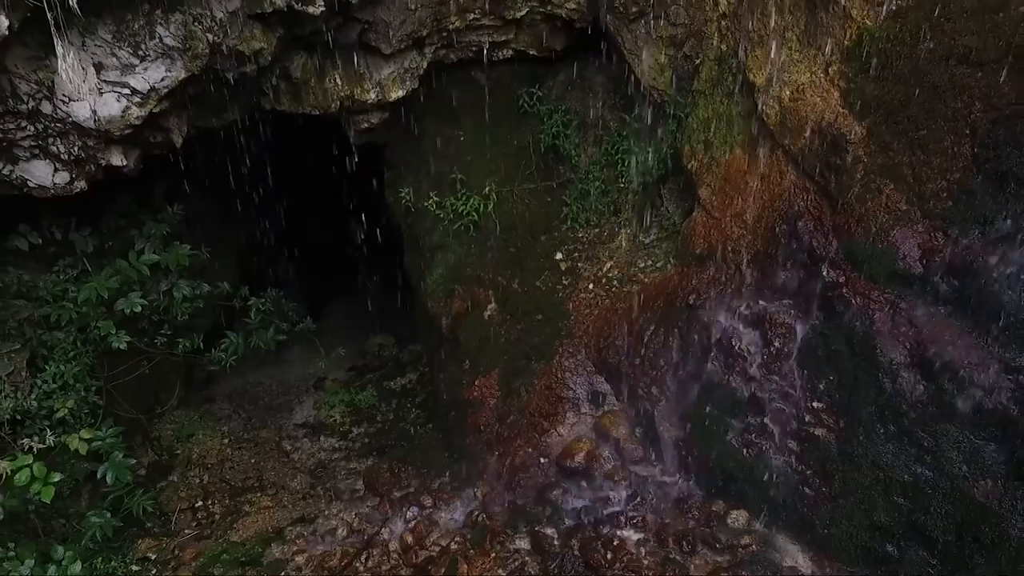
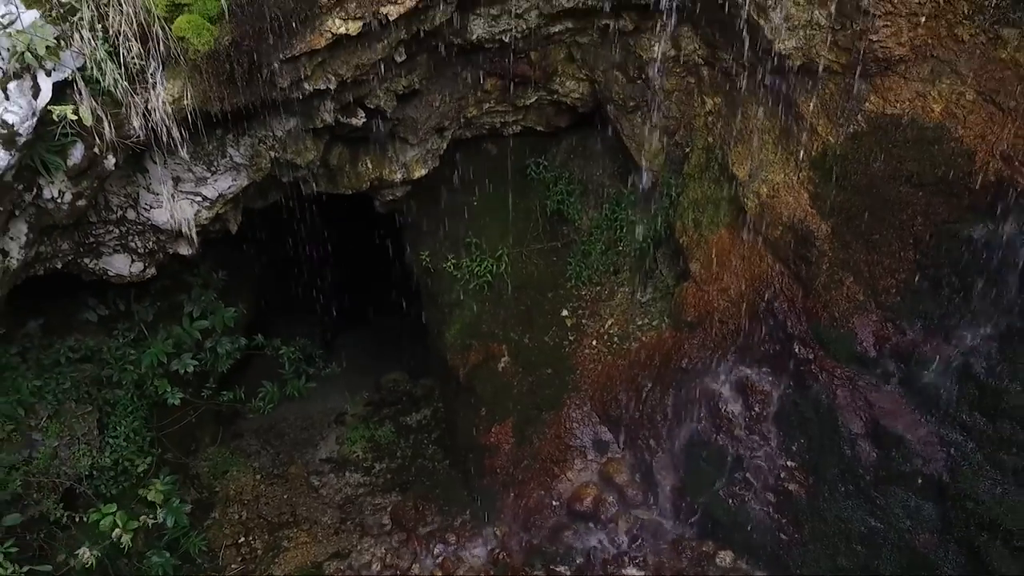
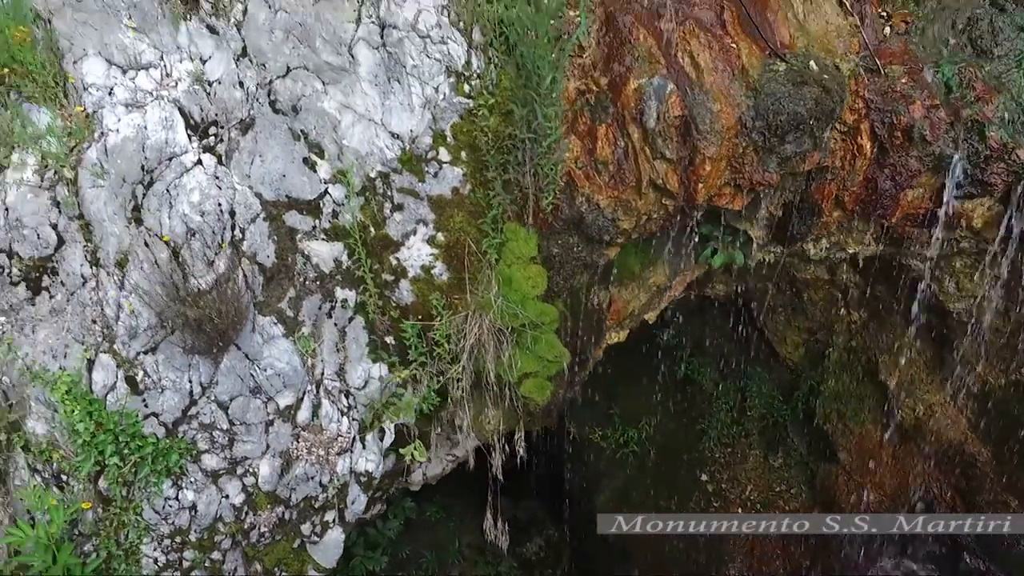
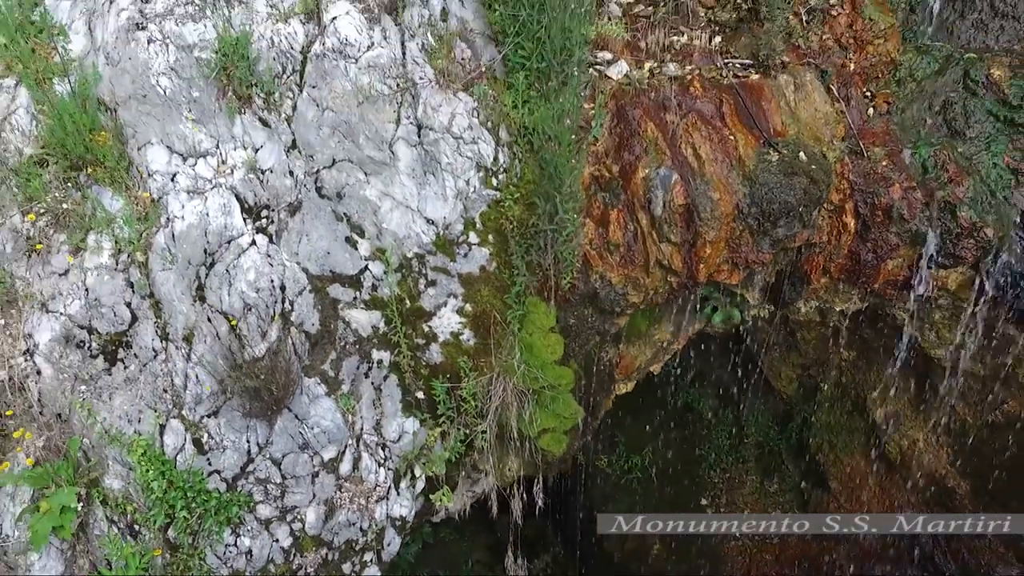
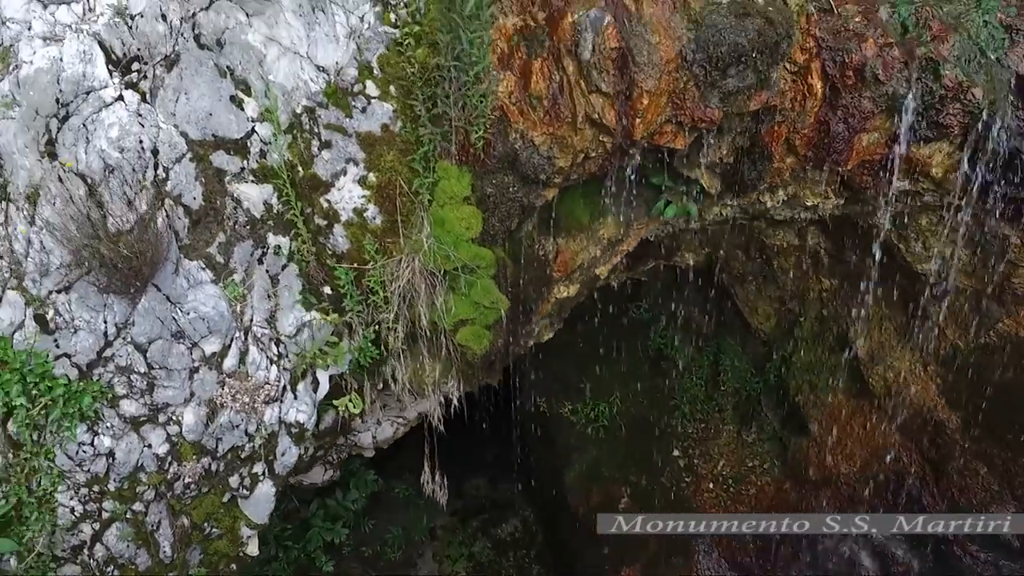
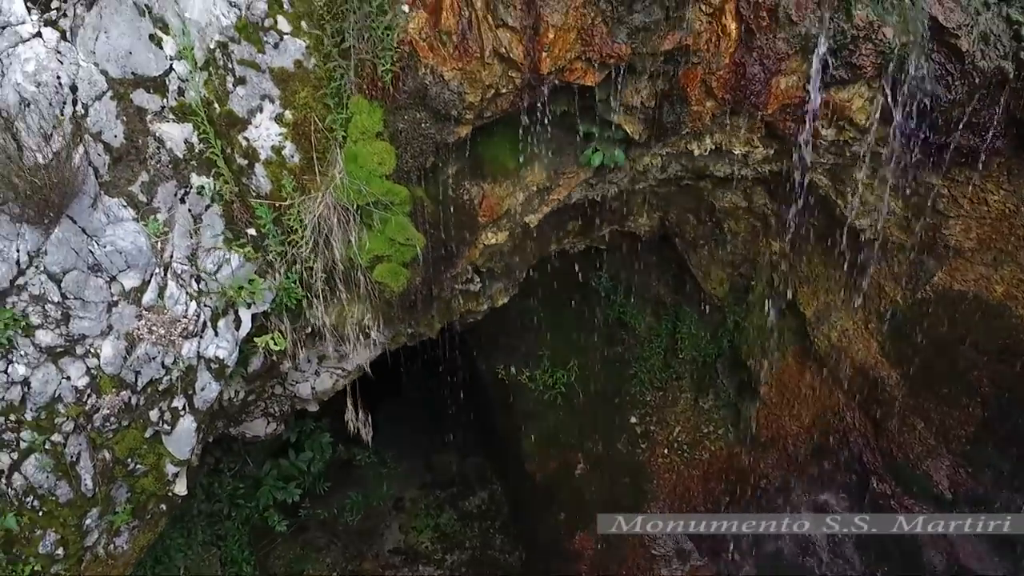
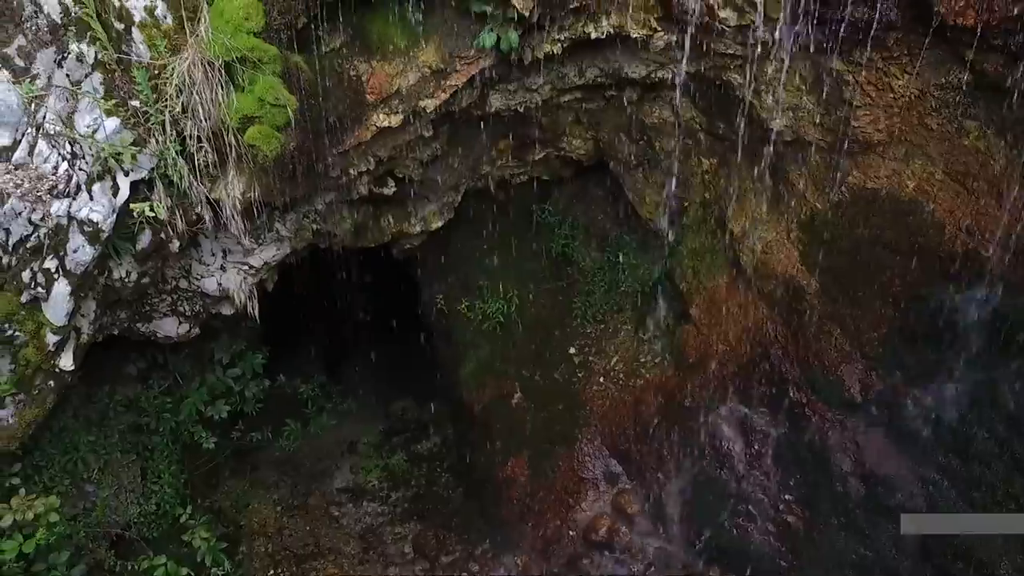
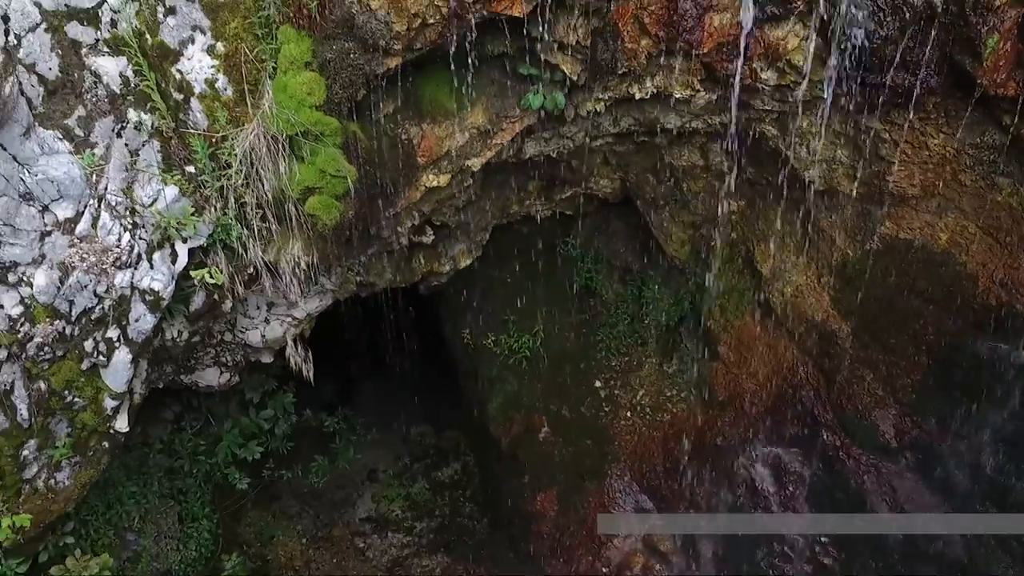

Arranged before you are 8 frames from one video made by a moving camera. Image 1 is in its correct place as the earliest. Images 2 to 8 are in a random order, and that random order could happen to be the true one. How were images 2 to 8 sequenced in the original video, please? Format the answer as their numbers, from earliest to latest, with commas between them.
2, 7, 8, 6, 5, 3, 4
